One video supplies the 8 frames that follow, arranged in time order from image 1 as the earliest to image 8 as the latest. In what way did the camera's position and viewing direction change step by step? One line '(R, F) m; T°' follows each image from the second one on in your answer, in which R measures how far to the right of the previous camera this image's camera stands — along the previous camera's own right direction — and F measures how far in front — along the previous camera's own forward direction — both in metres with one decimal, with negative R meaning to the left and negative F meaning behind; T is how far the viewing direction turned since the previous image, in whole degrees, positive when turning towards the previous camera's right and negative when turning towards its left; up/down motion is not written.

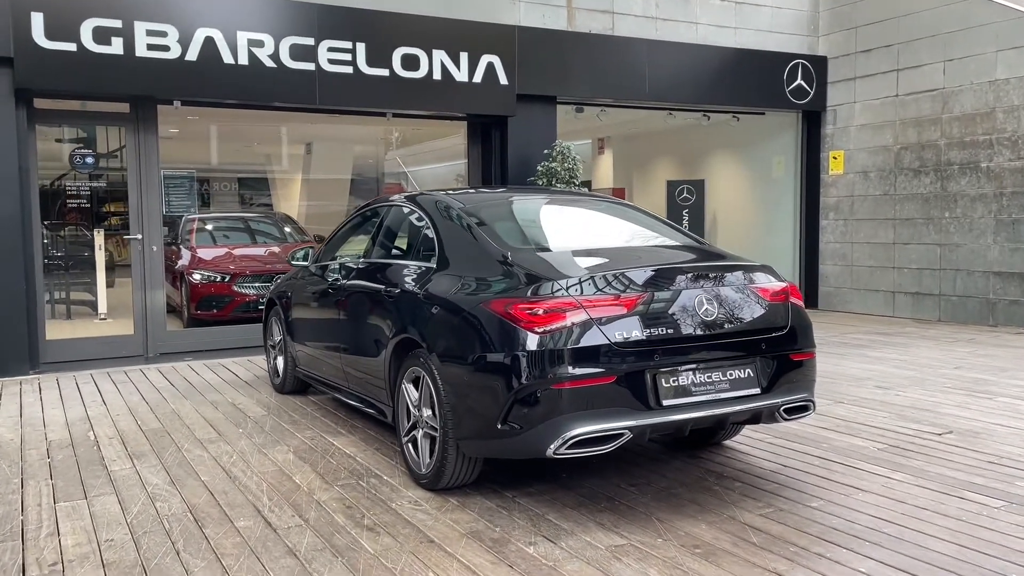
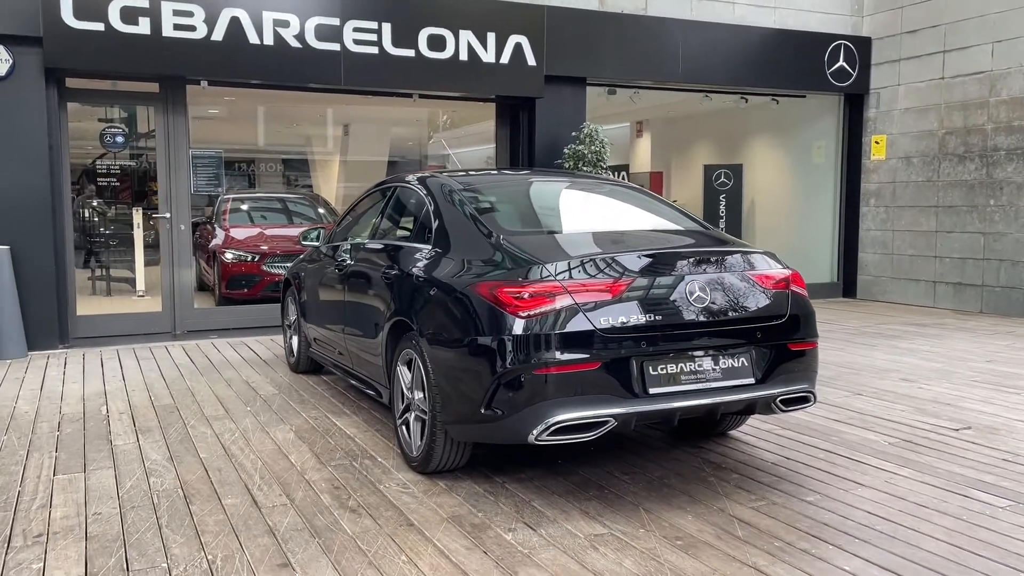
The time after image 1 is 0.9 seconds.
(+0.2, +0.1) m; -3°
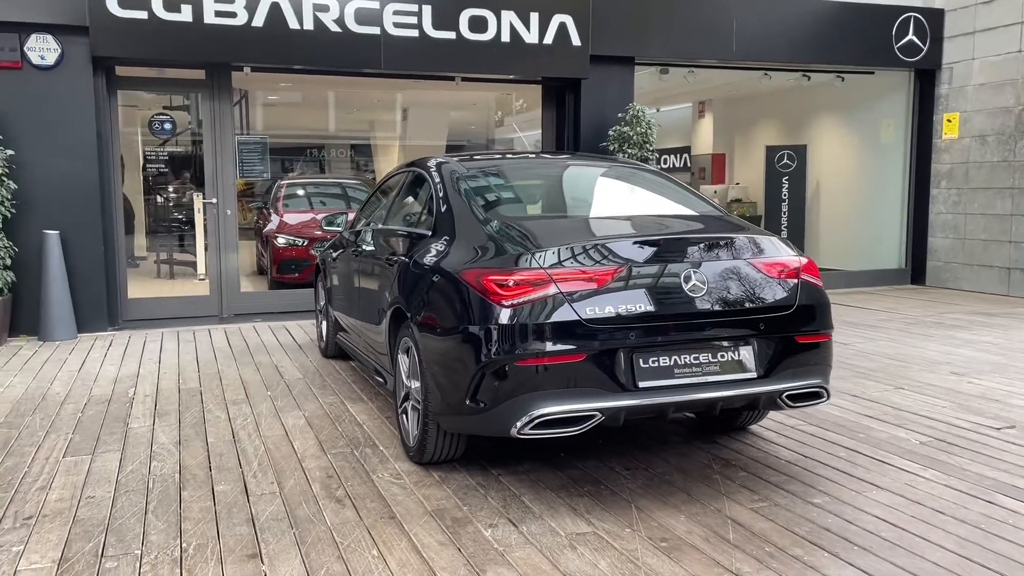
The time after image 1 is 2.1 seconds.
(+0.3, +0.1) m; -5°
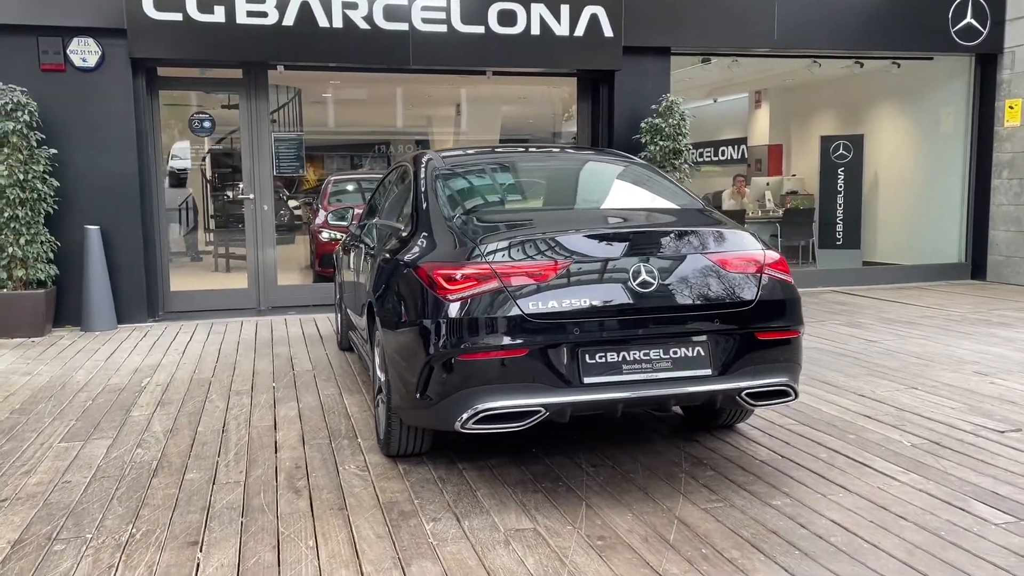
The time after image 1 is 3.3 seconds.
(+0.4, 0.0) m; -5°
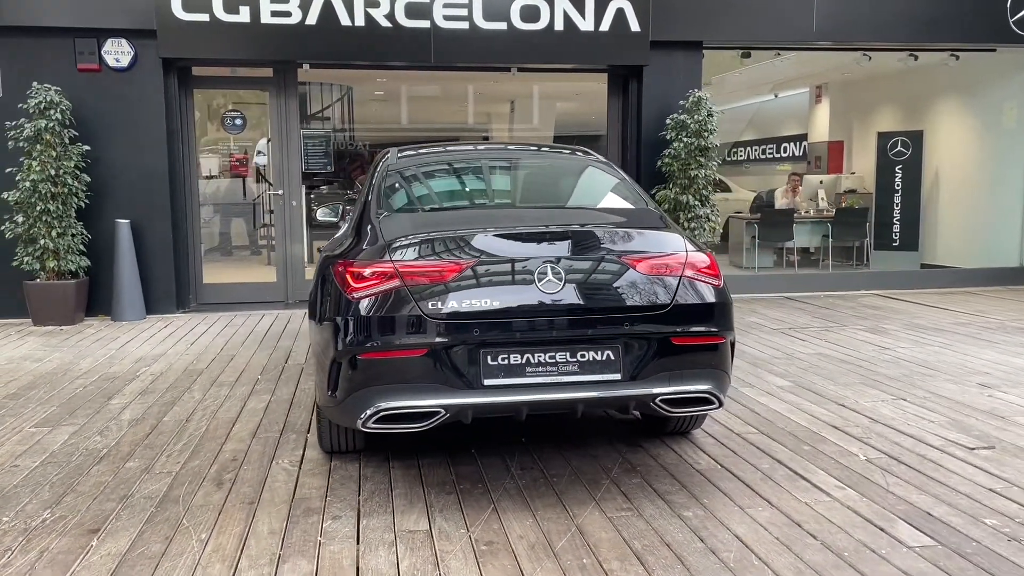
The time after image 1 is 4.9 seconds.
(+0.6, +0.1) m; -5°
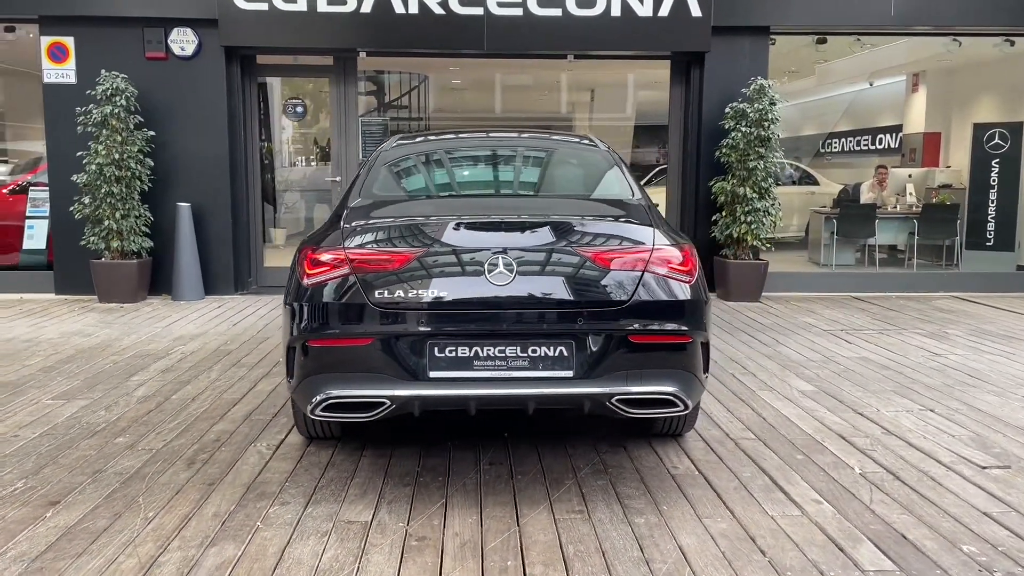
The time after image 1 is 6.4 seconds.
(+0.5, +0.1) m; -6°
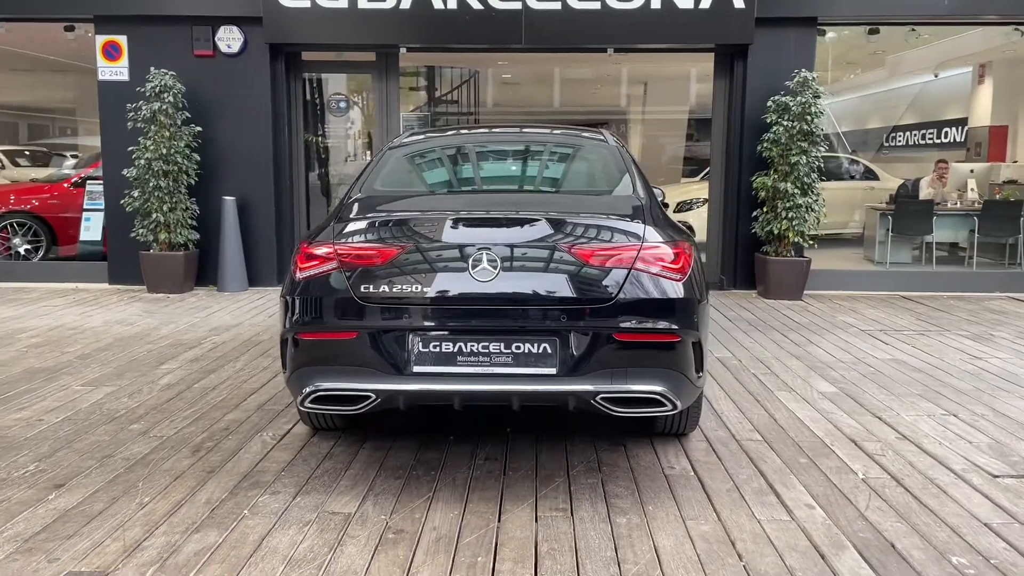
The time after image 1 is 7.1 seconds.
(+0.3, 0.0) m; -4°
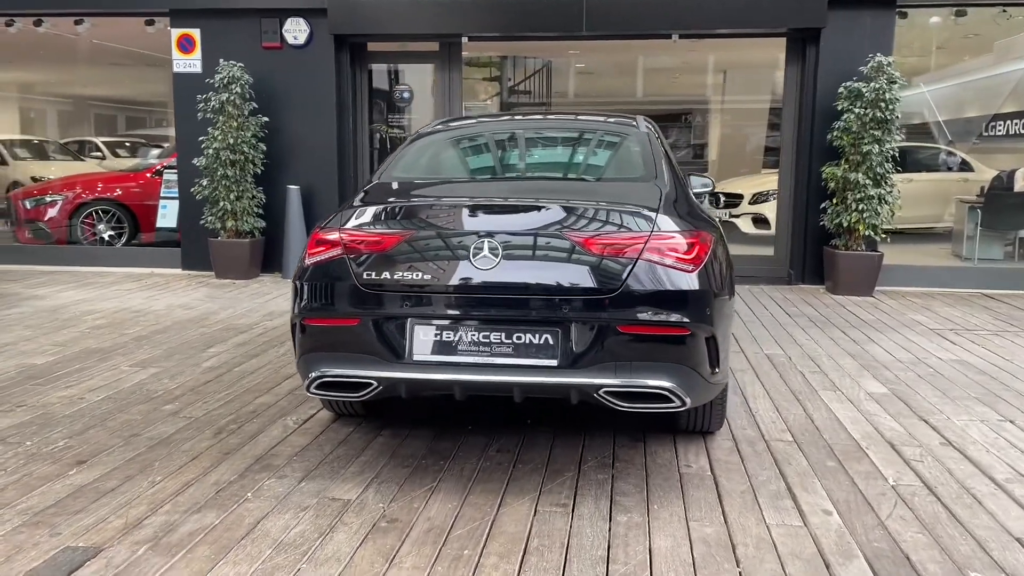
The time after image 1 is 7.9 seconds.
(+0.3, +0.1) m; -6°
